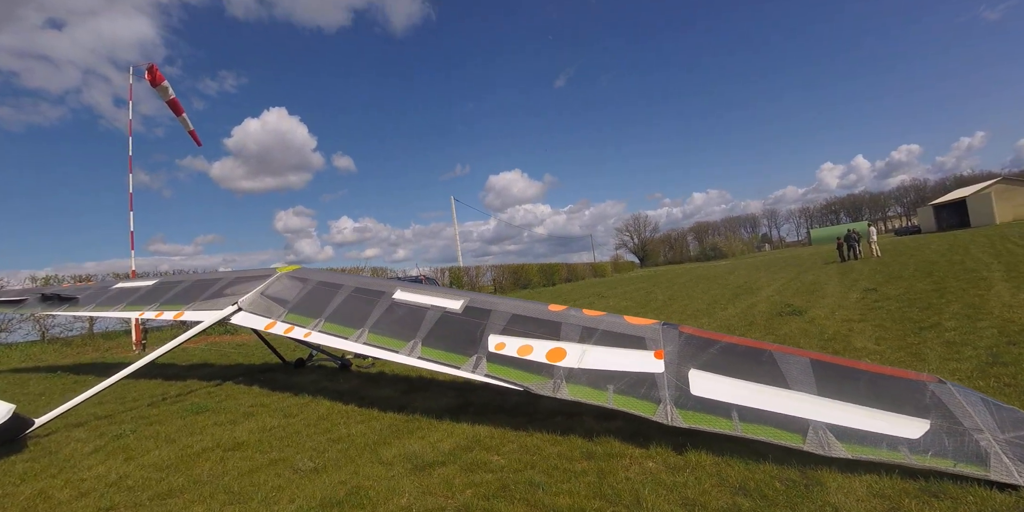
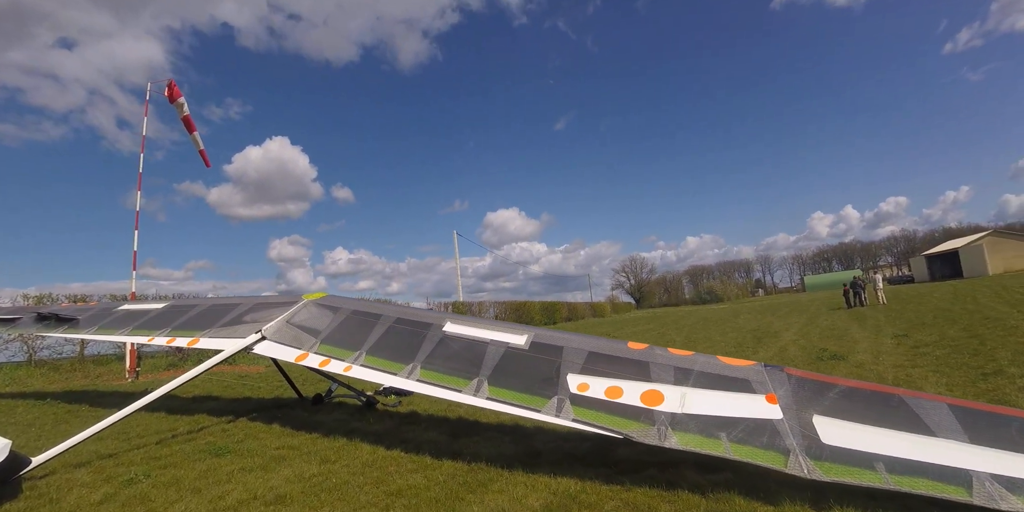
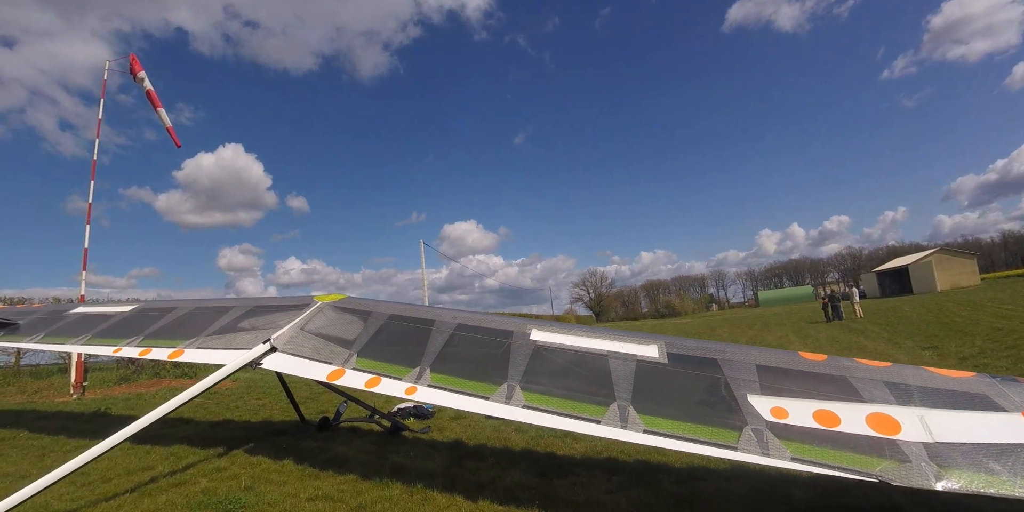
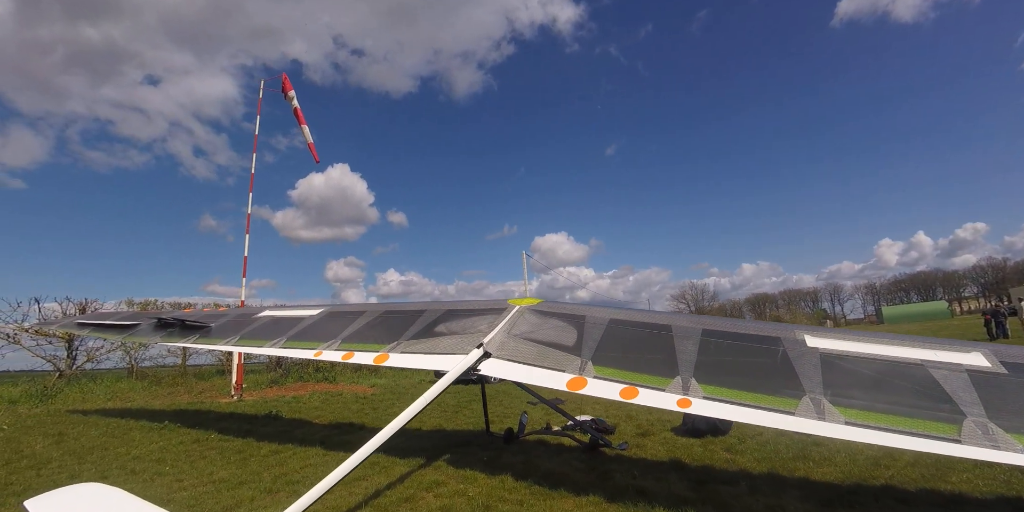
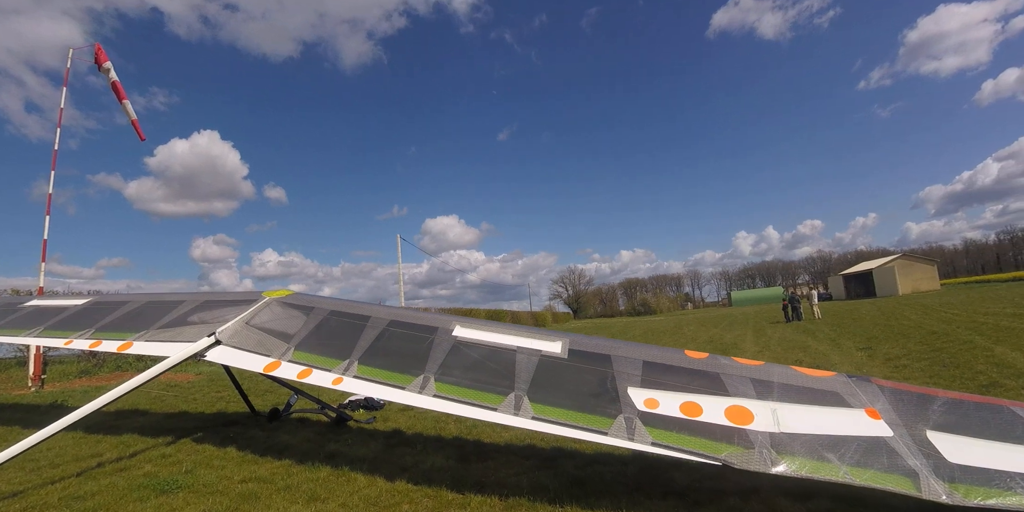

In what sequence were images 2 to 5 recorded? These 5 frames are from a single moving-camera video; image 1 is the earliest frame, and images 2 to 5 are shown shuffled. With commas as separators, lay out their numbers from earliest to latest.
2, 5, 3, 4
